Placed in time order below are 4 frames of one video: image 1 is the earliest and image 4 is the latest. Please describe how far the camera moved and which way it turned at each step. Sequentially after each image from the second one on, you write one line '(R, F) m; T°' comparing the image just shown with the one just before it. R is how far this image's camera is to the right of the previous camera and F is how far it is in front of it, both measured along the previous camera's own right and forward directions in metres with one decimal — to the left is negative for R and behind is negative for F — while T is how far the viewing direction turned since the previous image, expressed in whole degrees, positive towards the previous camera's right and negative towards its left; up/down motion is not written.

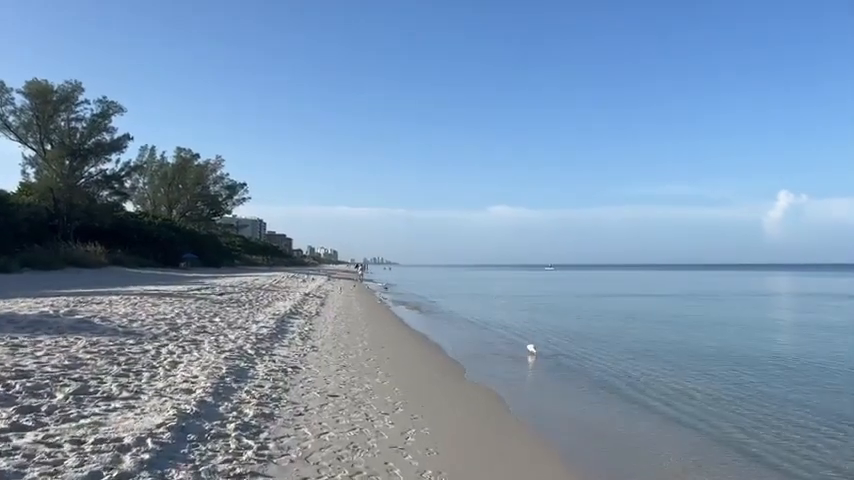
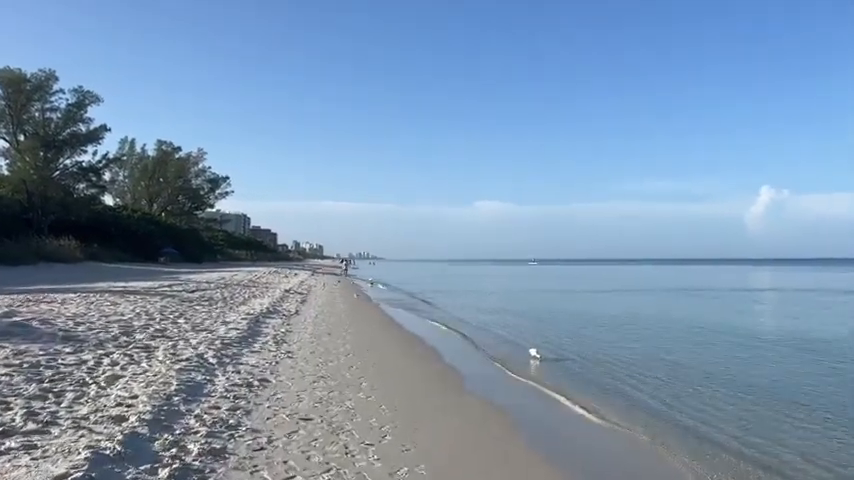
(-0.1, +1.4) m; +1°
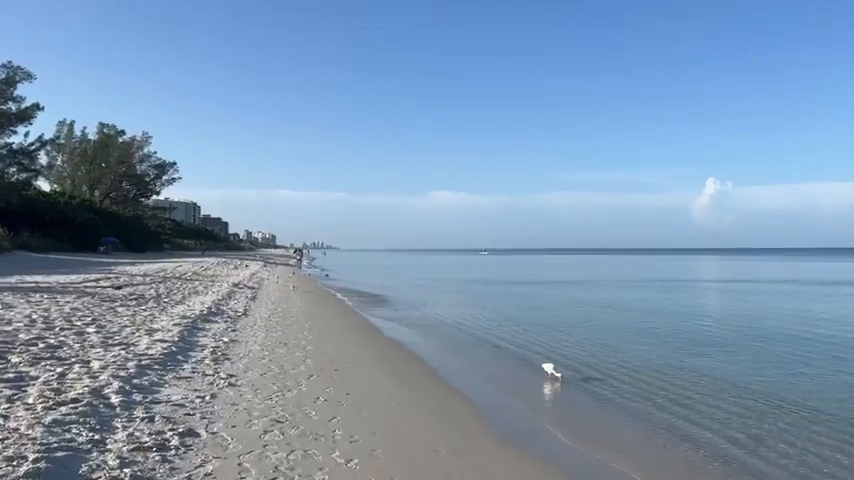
(-0.5, +2.6) m; +4°
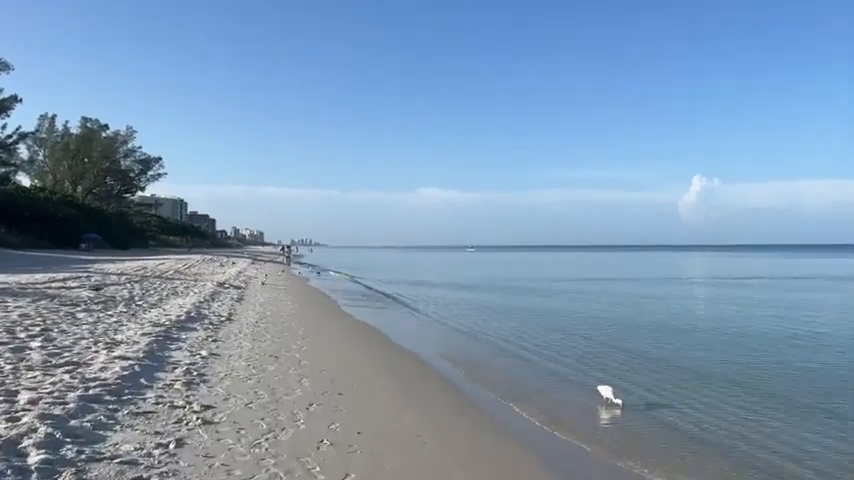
(-0.4, +1.7) m; +1°
